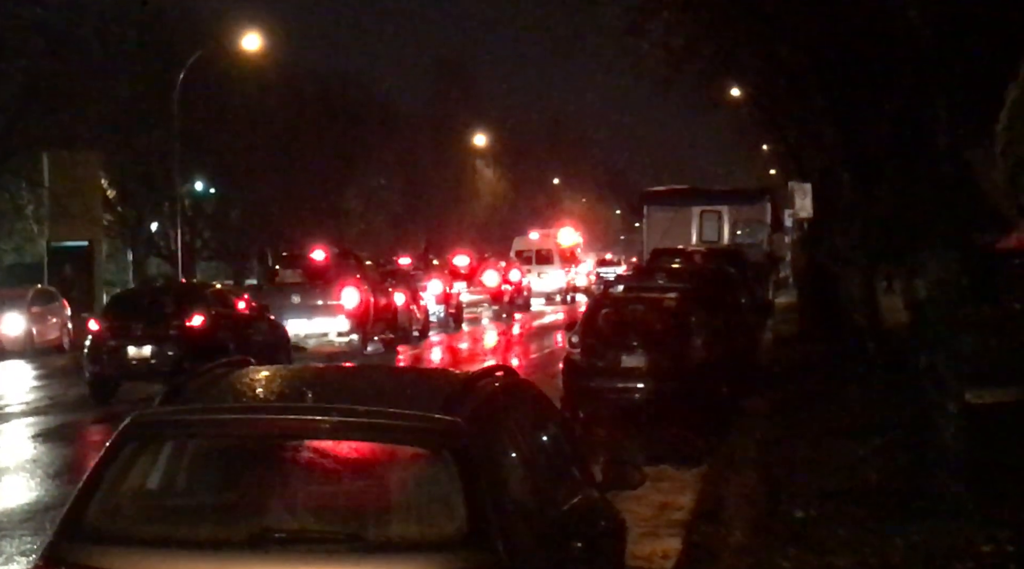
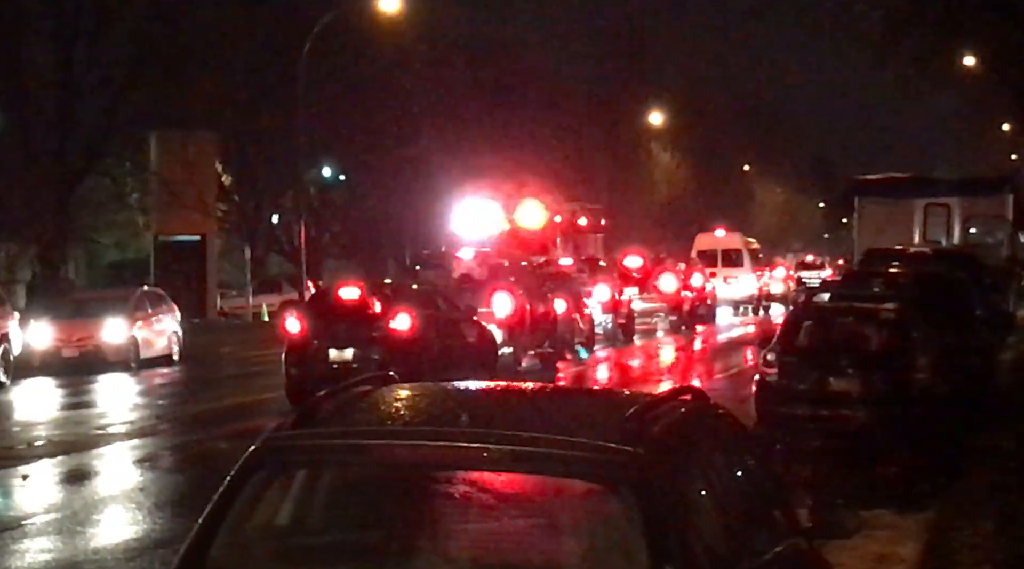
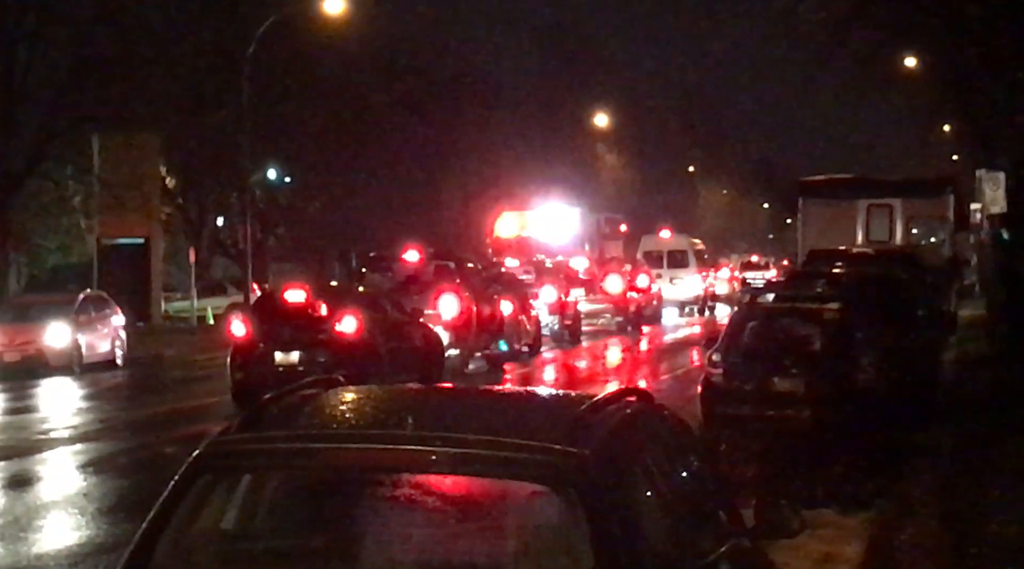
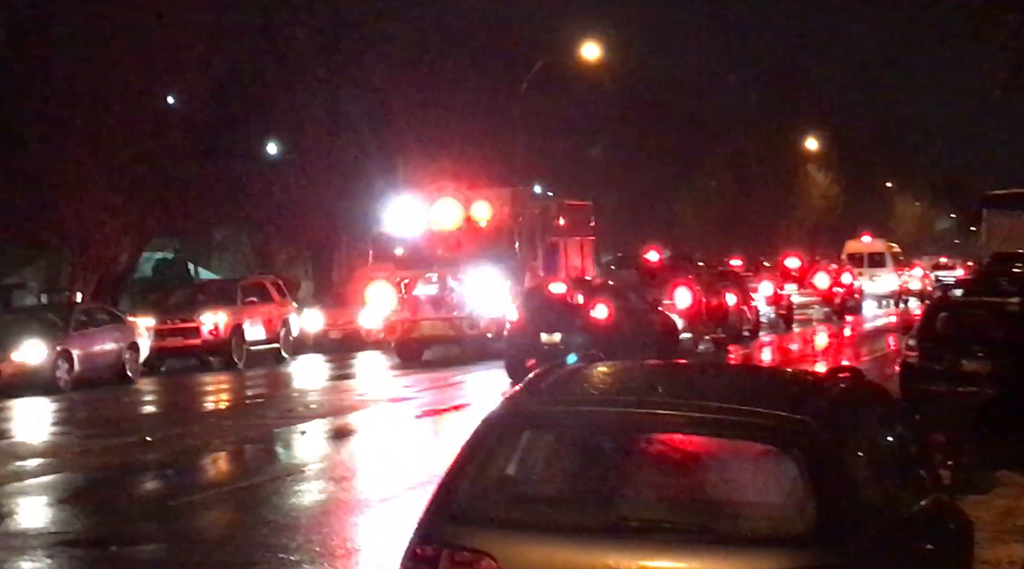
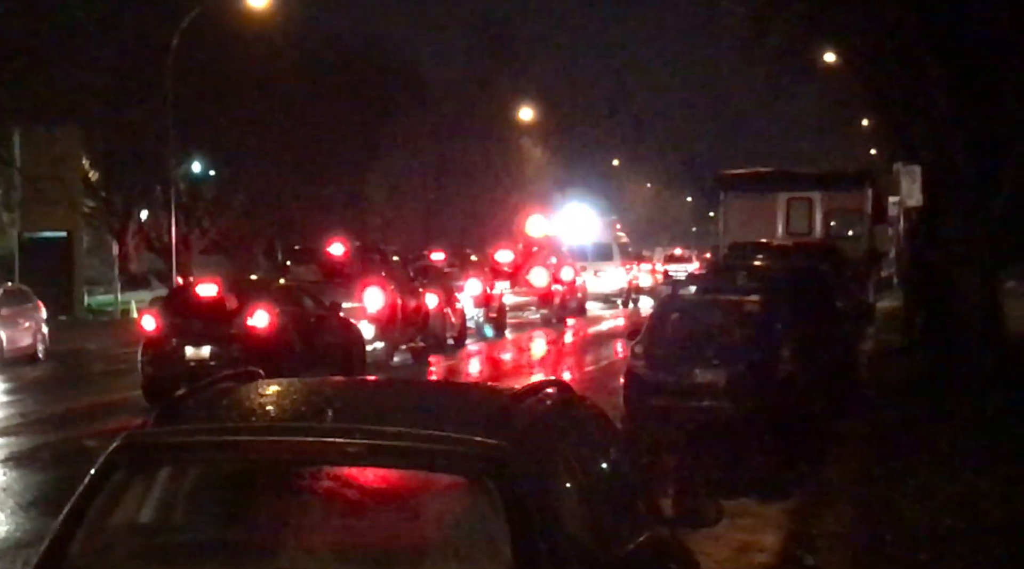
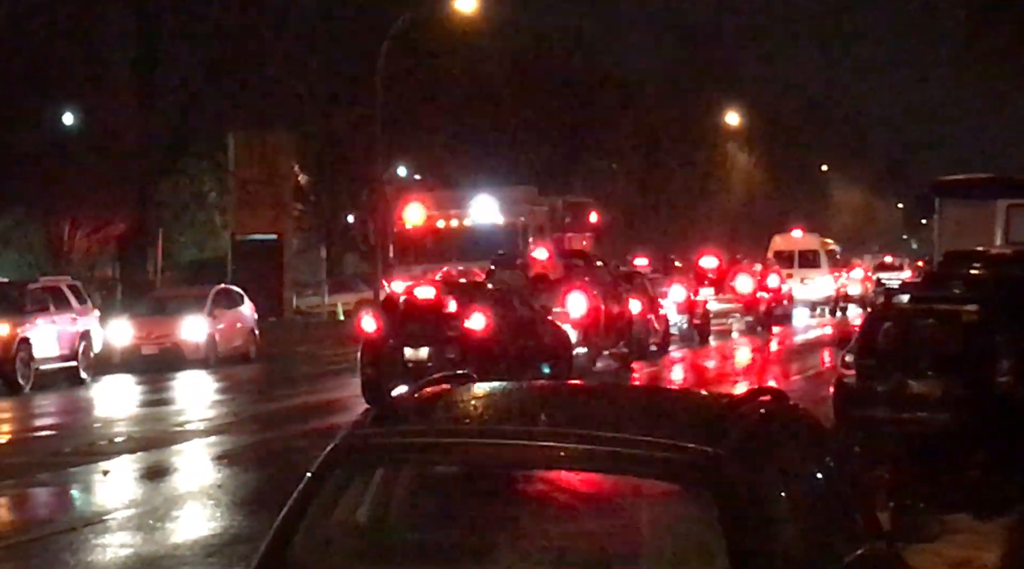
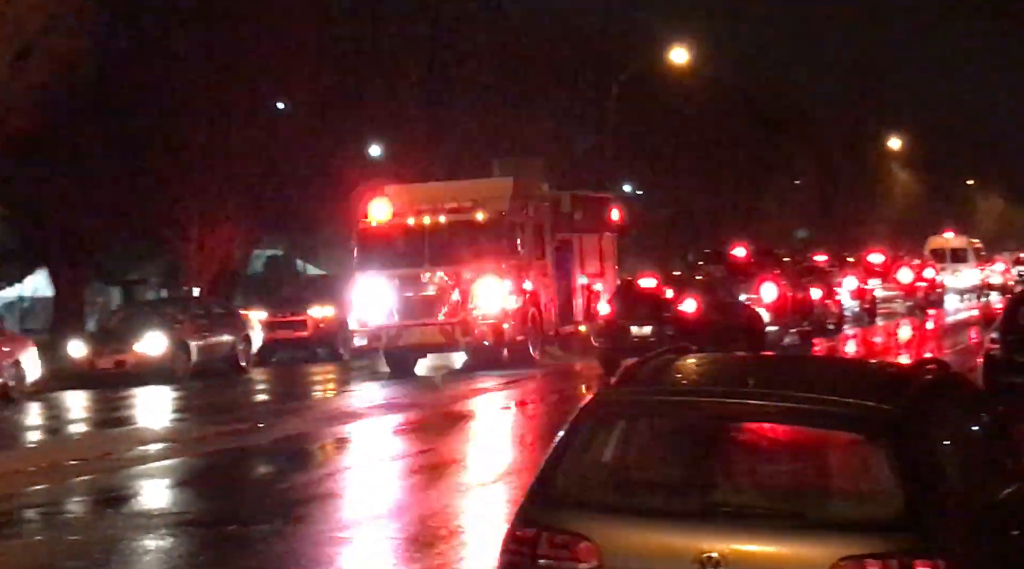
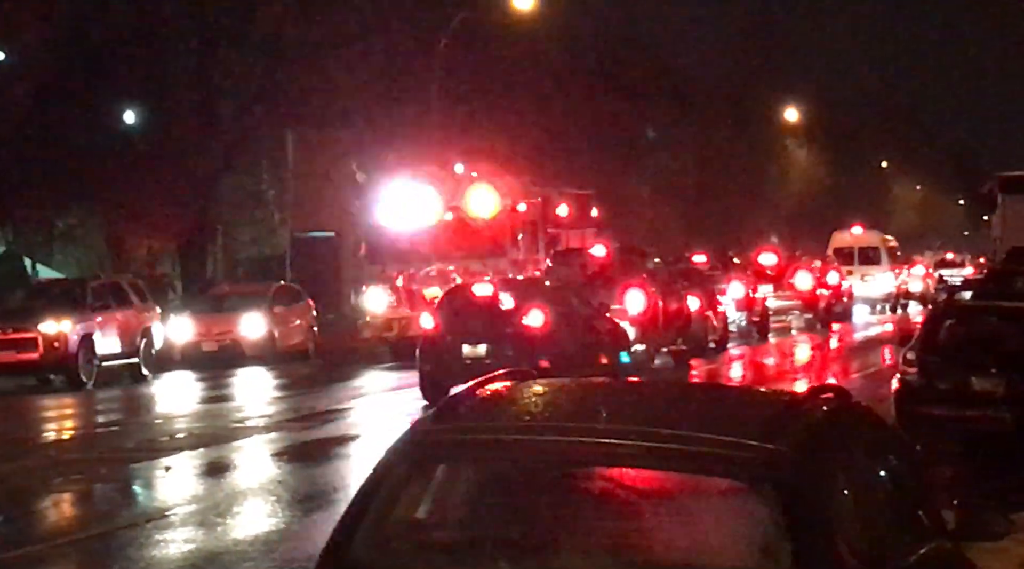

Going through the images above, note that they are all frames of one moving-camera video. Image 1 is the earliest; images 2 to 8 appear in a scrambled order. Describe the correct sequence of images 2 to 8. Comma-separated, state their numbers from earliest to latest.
5, 3, 2, 6, 8, 4, 7
